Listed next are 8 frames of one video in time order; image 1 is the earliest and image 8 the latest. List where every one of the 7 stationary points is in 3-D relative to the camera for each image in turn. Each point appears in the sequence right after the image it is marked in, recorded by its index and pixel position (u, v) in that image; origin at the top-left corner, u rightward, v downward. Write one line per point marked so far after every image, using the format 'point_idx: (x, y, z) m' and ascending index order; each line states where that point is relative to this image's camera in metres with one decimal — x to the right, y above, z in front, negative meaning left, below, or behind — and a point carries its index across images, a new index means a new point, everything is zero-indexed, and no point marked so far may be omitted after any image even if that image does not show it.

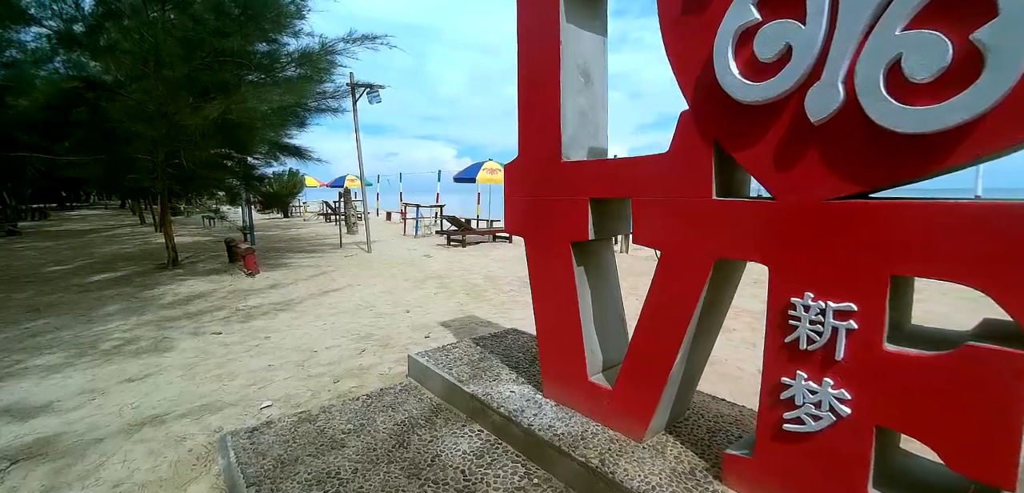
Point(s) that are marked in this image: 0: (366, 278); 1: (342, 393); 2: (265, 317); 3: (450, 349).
0: (-2.1, -0.5, +6.5) m
1: (-1.2, -1.0, +3.1) m
2: (-2.7, -0.8, +4.8) m
3: (-0.5, -0.8, +3.3) m
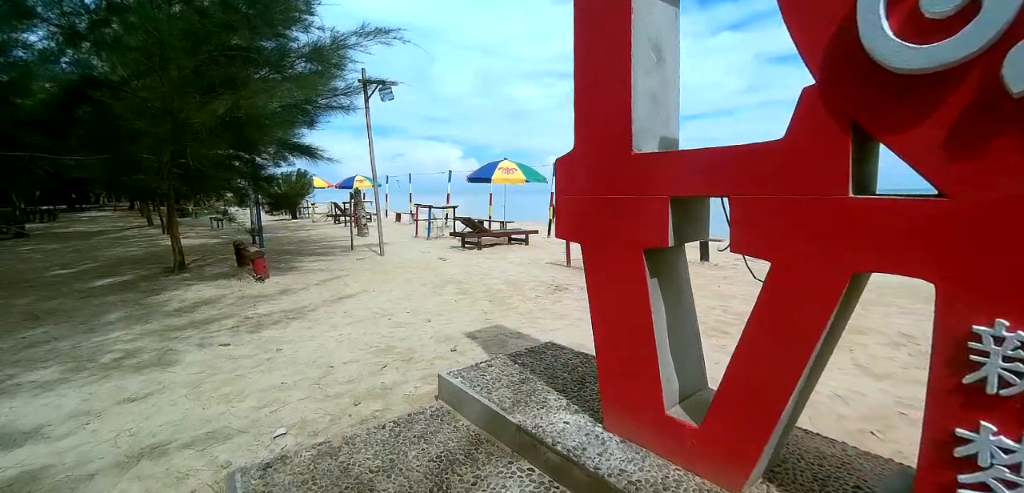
0: (-1.8, -0.5, +6.1) m
1: (-0.9, -1.0, +2.7) m
2: (-2.4, -0.8, +4.5) m
3: (-0.2, -0.8, +2.9) m
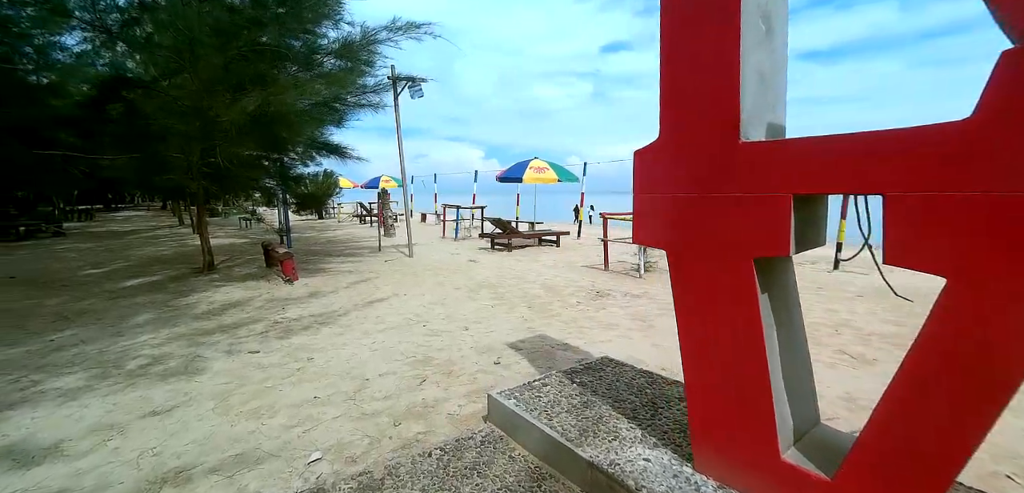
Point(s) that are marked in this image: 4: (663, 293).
0: (-1.3, -0.5, +5.9) m
1: (-0.6, -1.1, +2.4) m
2: (-2.0, -0.8, +4.3) m
3: (+0.2, -0.8, +2.6) m
4: (+1.8, -0.6, +5.4) m
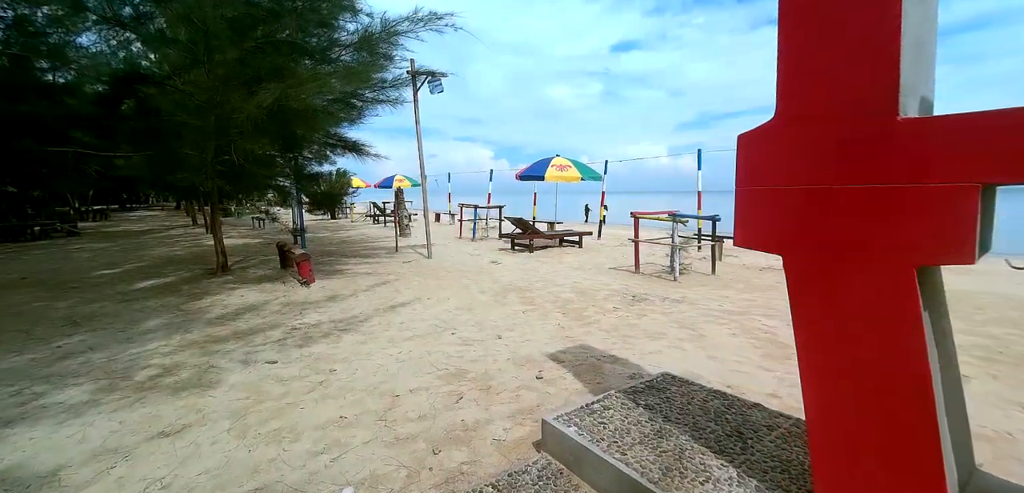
0: (-1.0, -0.5, +5.5) m
1: (-0.3, -1.1, +2.1) m
2: (-1.7, -0.8, +4.0) m
3: (+0.4, -0.8, +2.2) m
4: (+2.2, -0.6, +5.0) m
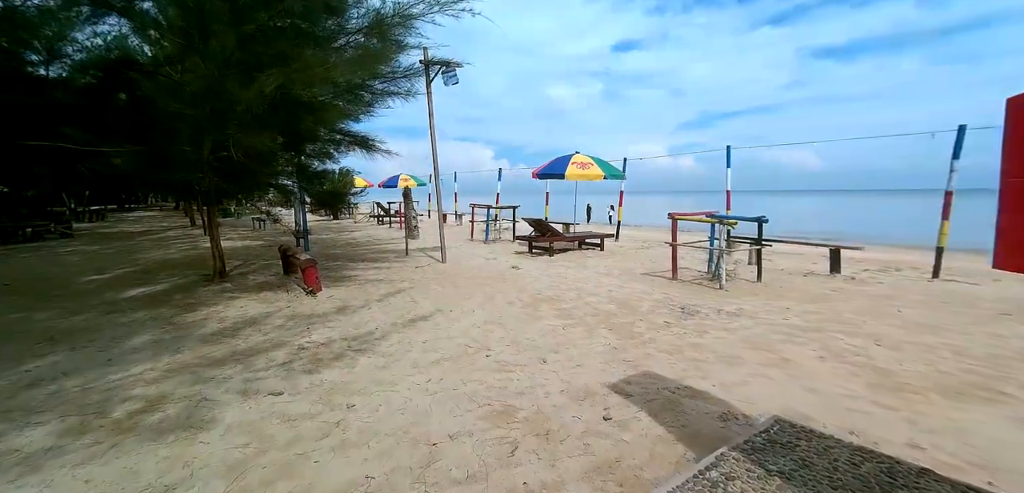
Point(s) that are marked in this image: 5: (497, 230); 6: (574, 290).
0: (-0.6, -0.6, +5.0) m
1: (+0.1, -1.1, +1.5) m
2: (-1.3, -0.9, +3.4) m
3: (+0.8, -0.9, +1.7) m
4: (+2.5, -0.6, +4.4) m
5: (-0.4, +0.4, +11.2) m
6: (+0.7, -0.5, +5.3) m
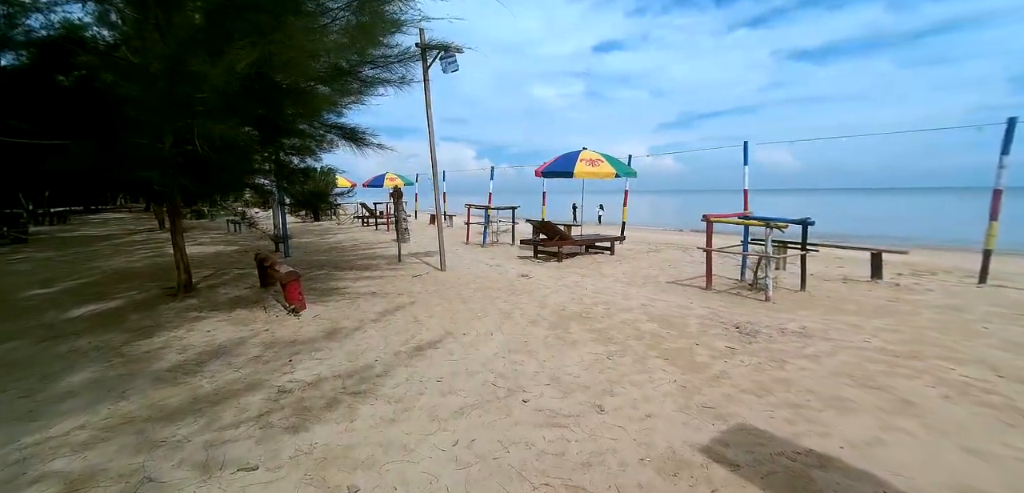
0: (-0.4, -0.7, +4.2) m
1: (+0.4, -1.2, +0.8) m
2: (-1.1, -1.0, +2.6) m
3: (+1.1, -1.0, +1.0) m
4: (+2.7, -0.7, +3.8) m
5: (-0.4, +0.3, +10.4) m
6: (+0.9, -0.6, +4.6) m
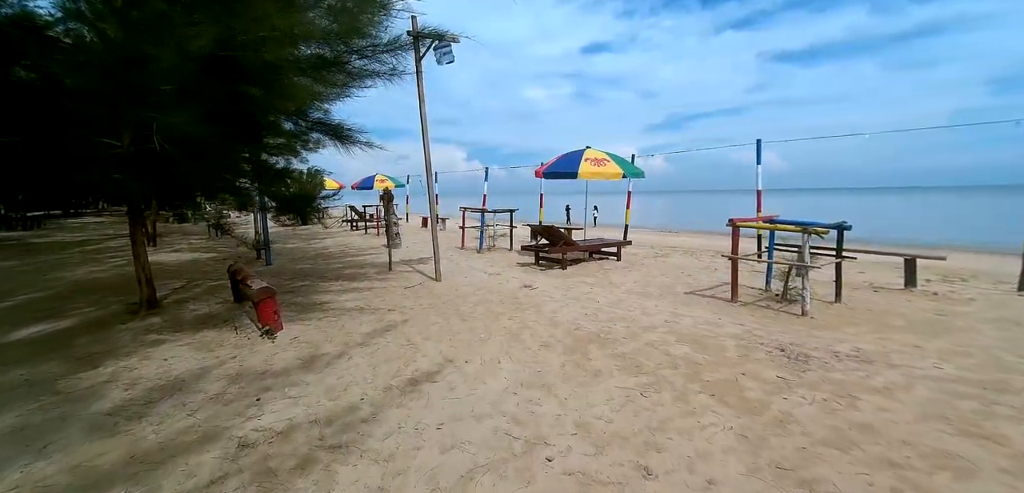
0: (-0.3, -0.8, +3.7) m
1: (+0.5, -1.3, +0.2) m
2: (-1.0, -1.1, +2.0) m
3: (+1.3, -1.0, +0.4) m
4: (+2.8, -0.8, +3.3) m
5: (-0.5, +0.2, +9.9) m
6: (+1.0, -0.7, +4.1) m
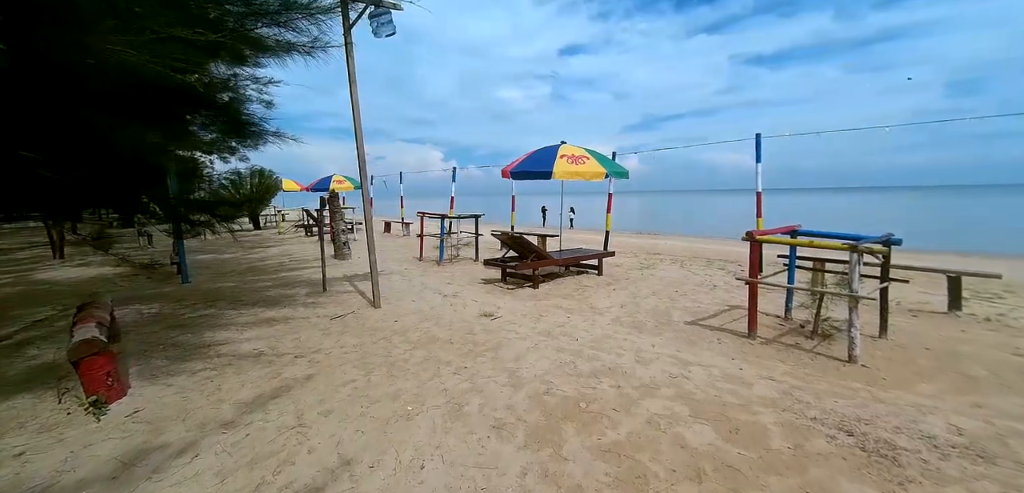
0: (-0.7, -1.0, +2.4) m
1: (+0.4, -1.5, -0.9) m
2: (-1.2, -1.3, +0.8) m
3: (+1.1, -1.2, -0.7) m
4: (+2.5, -0.9, +2.2) m
5: (-1.1, 0.0, +8.6) m
6: (+0.6, -0.9, +2.9) m
